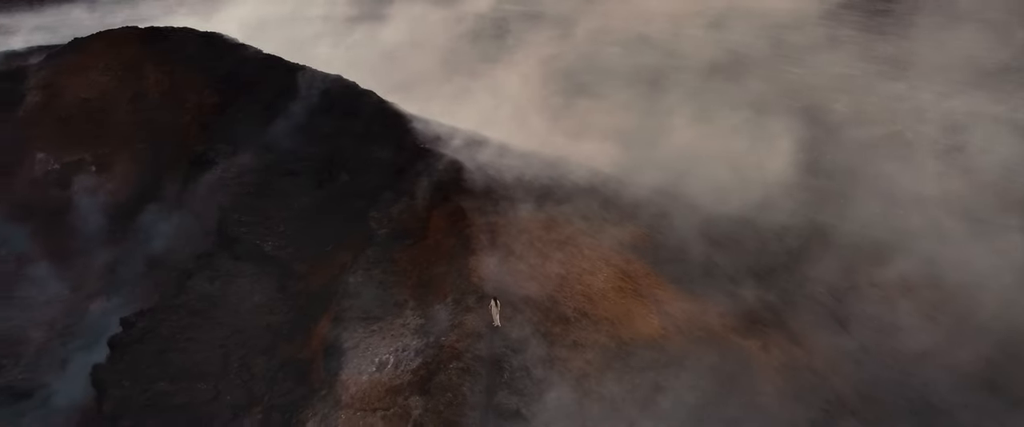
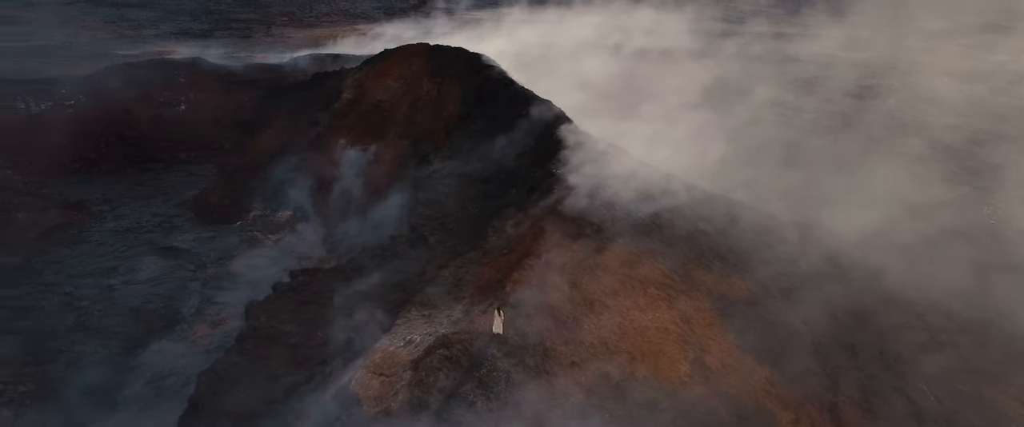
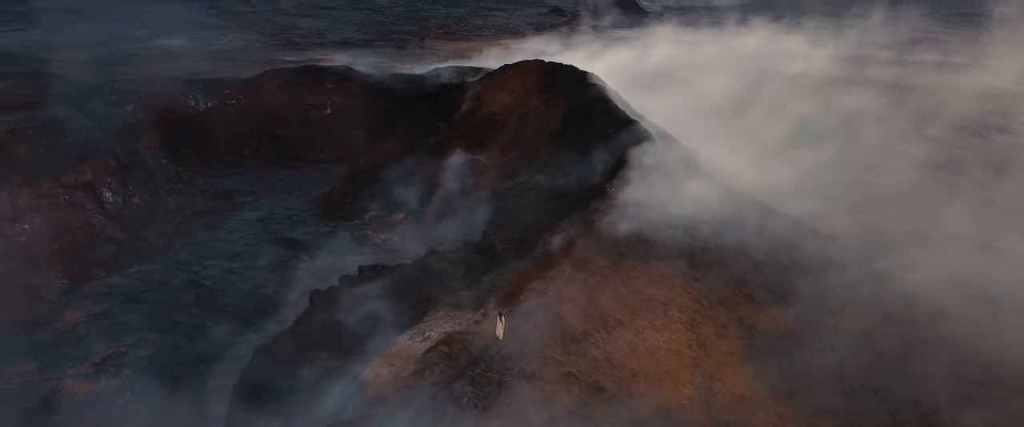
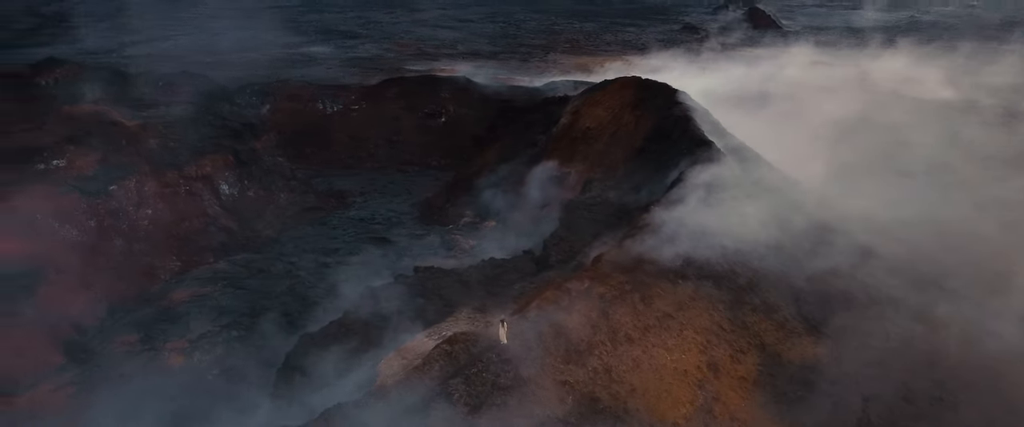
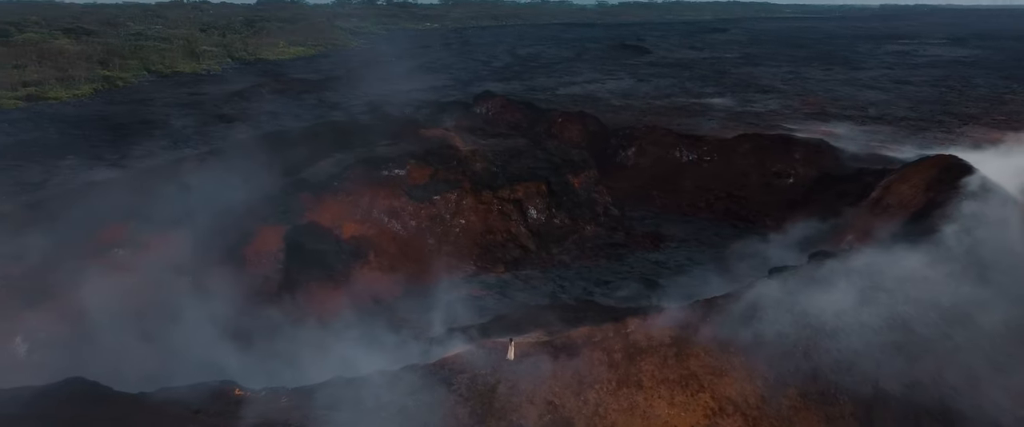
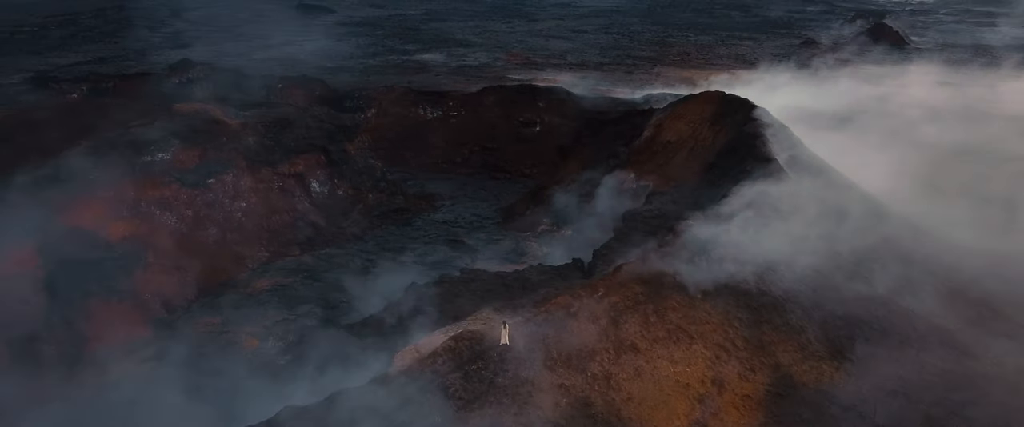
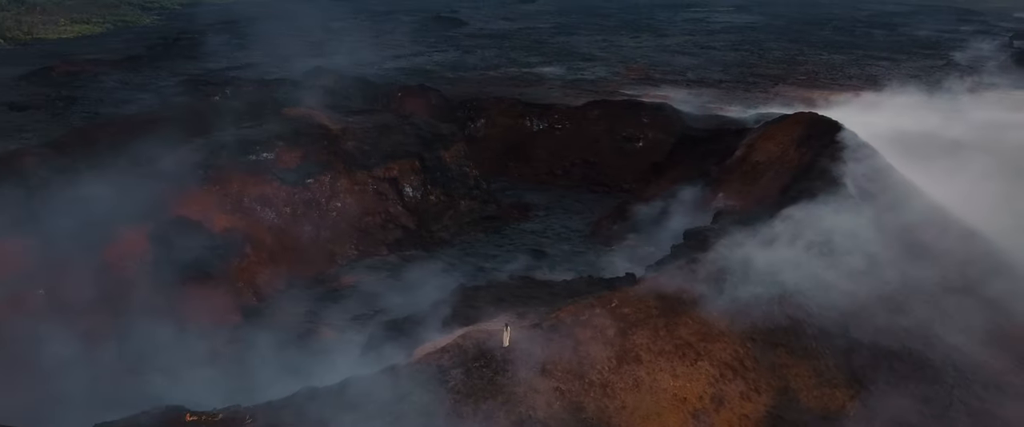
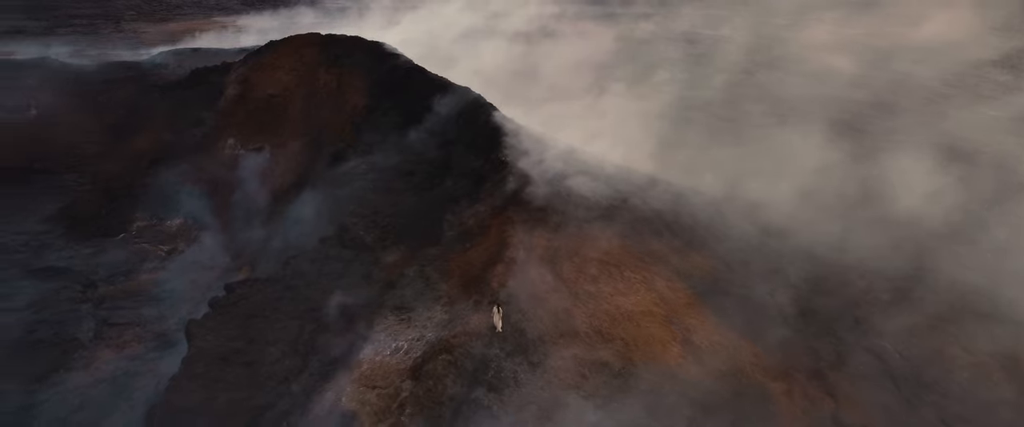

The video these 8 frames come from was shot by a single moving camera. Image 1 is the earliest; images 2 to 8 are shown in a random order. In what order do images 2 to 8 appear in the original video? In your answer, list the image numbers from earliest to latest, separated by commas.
8, 2, 3, 4, 6, 7, 5
